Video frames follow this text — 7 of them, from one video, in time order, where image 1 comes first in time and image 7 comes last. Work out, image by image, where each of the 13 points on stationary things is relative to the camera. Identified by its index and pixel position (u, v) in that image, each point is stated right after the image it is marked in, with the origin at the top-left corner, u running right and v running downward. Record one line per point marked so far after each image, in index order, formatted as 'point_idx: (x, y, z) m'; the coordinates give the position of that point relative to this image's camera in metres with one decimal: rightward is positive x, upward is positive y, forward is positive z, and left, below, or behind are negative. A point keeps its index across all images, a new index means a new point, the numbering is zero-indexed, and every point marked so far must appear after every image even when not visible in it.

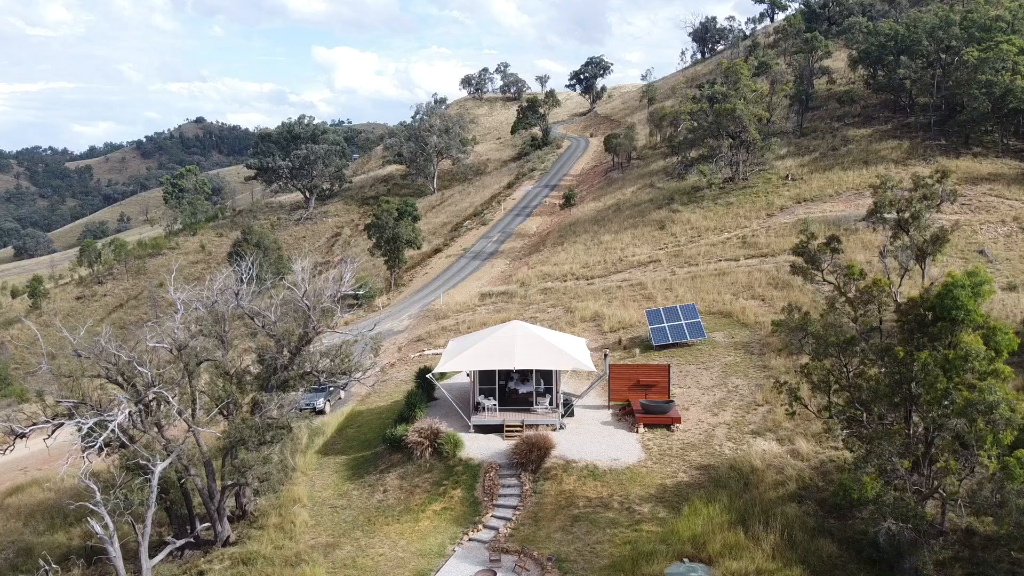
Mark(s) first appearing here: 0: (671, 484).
0: (+3.7, -4.6, +18.5) m
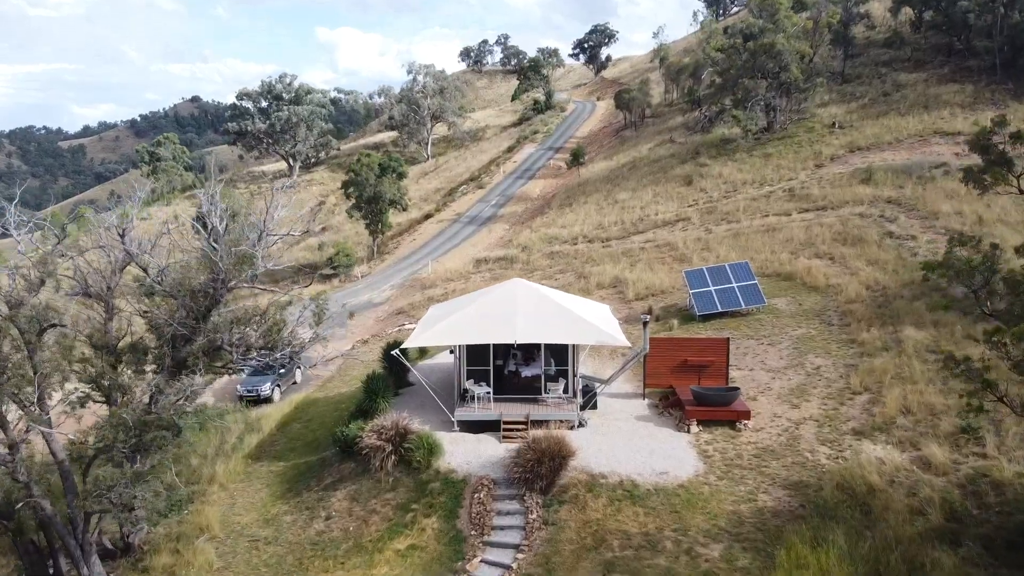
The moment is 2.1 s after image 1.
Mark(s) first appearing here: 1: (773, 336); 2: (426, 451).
0: (+3.7, -3.6, +12.3) m
1: (+6.3, -1.2, +18.9) m
2: (-1.5, -2.9, +13.7) m
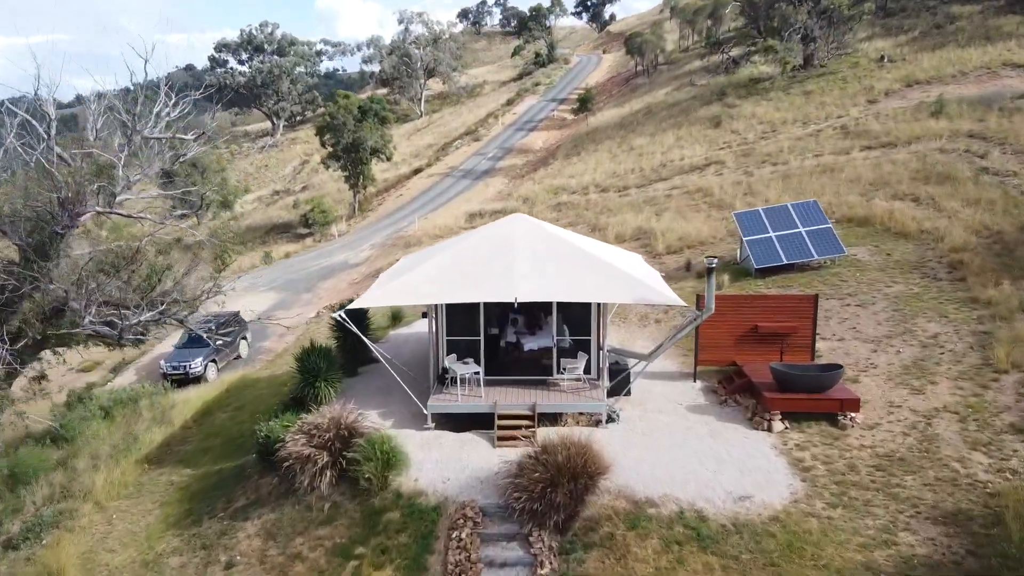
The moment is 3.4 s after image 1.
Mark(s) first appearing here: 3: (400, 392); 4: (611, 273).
0: (+3.7, -2.7, +7.6) m
1: (+6.3, -0.2, +14.1) m
2: (-1.5, -2.0, +9.0) m
3: (-1.6, -1.6, +11.4) m
4: (+1.3, +0.2, +10.7) m
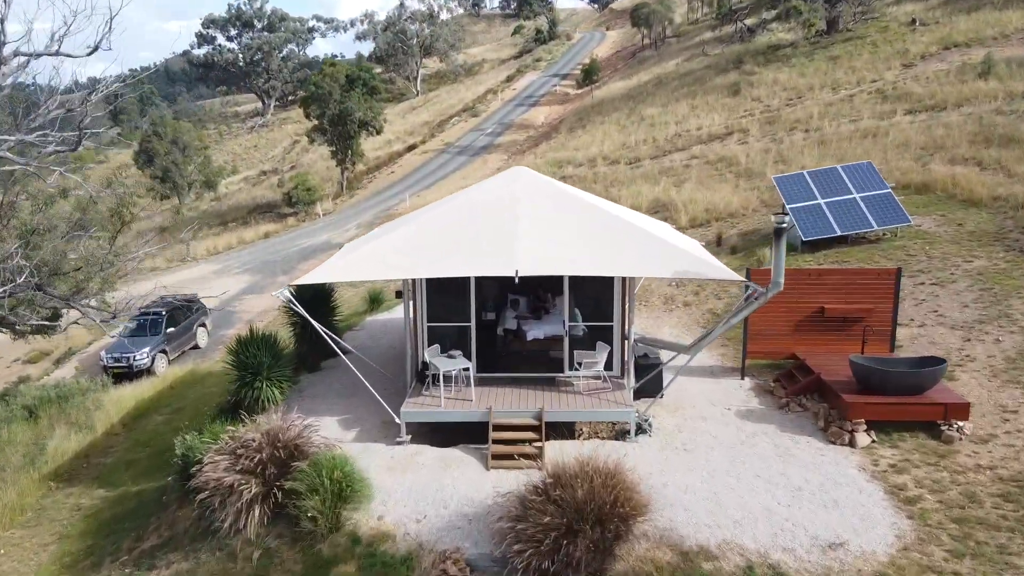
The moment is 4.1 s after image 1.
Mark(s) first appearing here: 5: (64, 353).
0: (+3.7, -2.5, +5.2) m
1: (+6.3, +0.2, +11.6) m
2: (-1.5, -1.7, +6.5) m
3: (-1.6, -1.3, +8.9) m
4: (+1.3, +0.5, +8.2) m
5: (-10.1, -1.5, +17.6) m
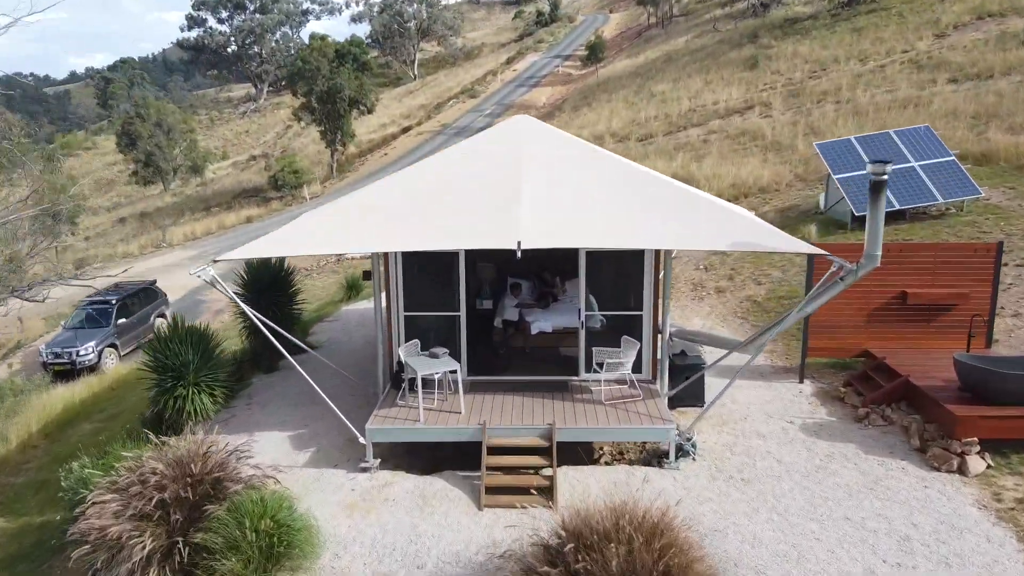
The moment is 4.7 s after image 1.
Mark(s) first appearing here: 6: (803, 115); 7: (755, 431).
0: (+3.7, -2.3, +3.3) m
1: (+6.3, +0.4, +9.7) m
2: (-1.5, -1.6, +4.7) m
3: (-1.6, -1.1, +7.0) m
4: (+1.3, +0.7, +6.3) m
5: (-10.1, -1.2, +15.7) m
6: (+7.0, +4.2, +18.8) m
7: (+2.0, -1.2, +6.5) m
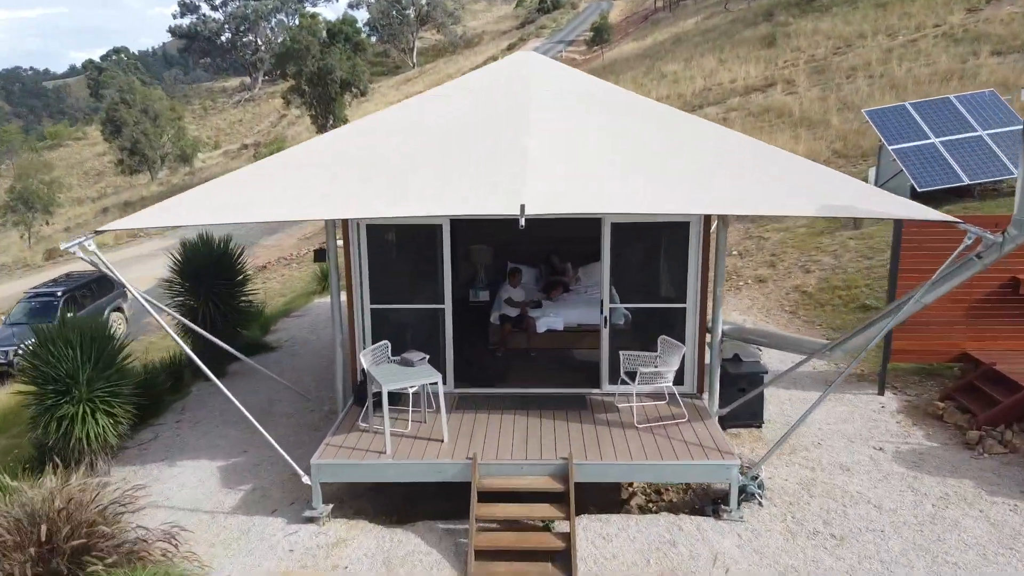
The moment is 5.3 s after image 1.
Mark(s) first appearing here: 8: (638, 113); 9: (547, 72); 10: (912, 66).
0: (+3.7, -2.2, +1.7) m
1: (+6.3, +0.5, +8.1) m
2: (-1.5, -1.5, +3.1) m
3: (-1.6, -1.0, +5.4) m
4: (+1.4, +0.8, +4.7) m
5: (-10.1, -1.0, +14.1) m
6: (+7.0, +4.3, +17.1) m
7: (+2.0, -1.1, +4.9) m
8: (+0.8, +1.1, +5.1) m
9: (+0.3, +1.5, +5.6) m
10: (+8.9, +5.0, +17.4) m
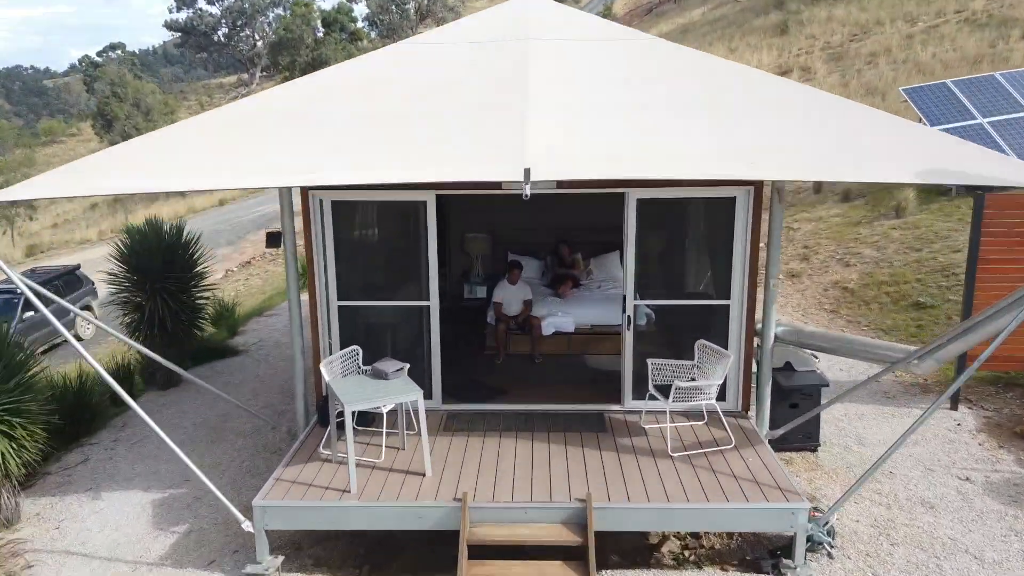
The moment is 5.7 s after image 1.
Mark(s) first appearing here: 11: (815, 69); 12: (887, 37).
0: (+3.7, -2.2, +0.8) m
1: (+6.3, +0.6, +7.1) m
2: (-1.5, -1.5, +2.1) m
3: (-1.6, -0.9, +4.5) m
4: (+1.4, +0.8, +3.7) m
5: (-10.1, -1.0, +13.2) m
6: (+7.0, +4.4, +16.2) m
7: (+2.0, -1.0, +3.9) m
8: (+0.8, +1.1, +4.2) m
9: (+0.3, +1.5, +4.7) m
10: (+9.0, +5.0, +16.5) m
11: (+7.0, +5.1, +18.1) m
12: (+9.3, +6.2, +19.4) m
